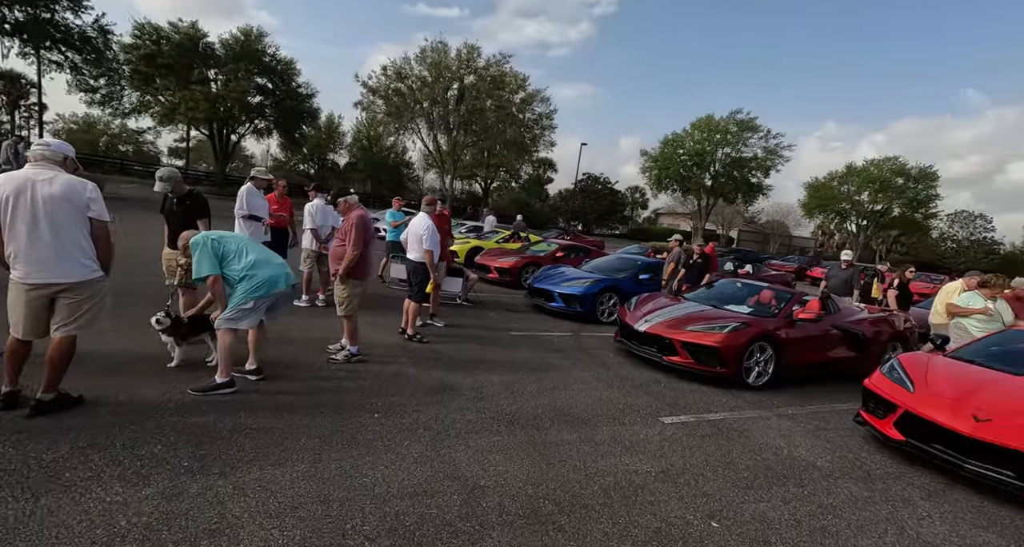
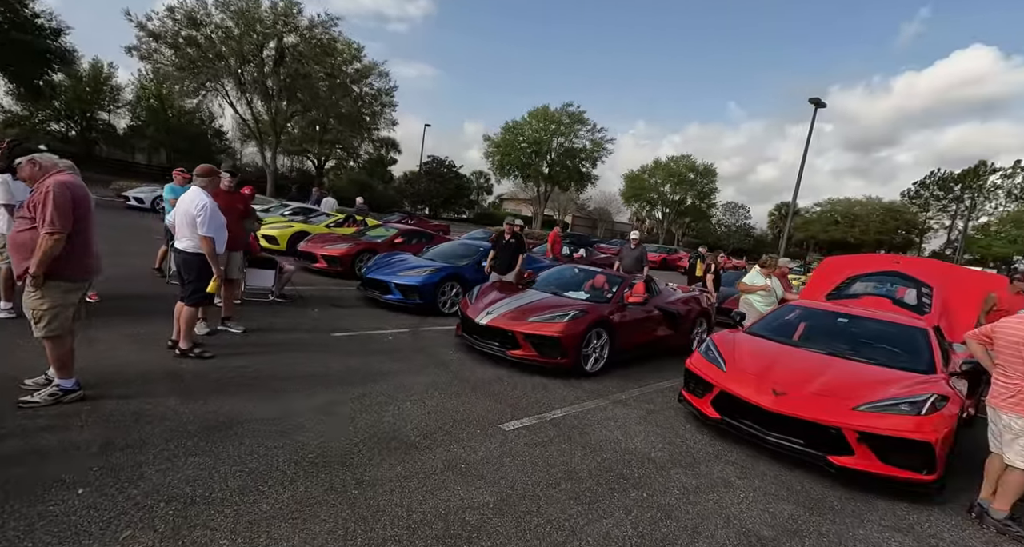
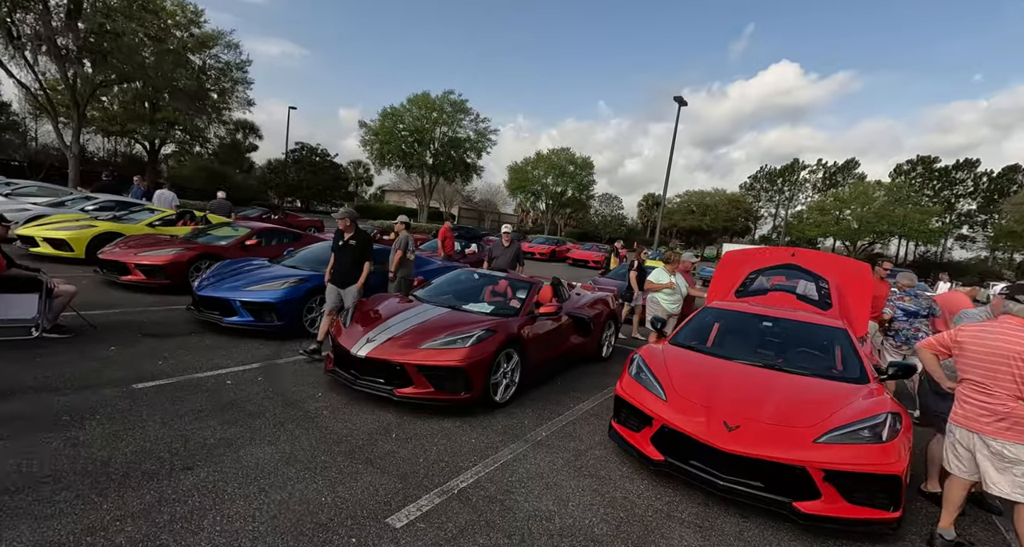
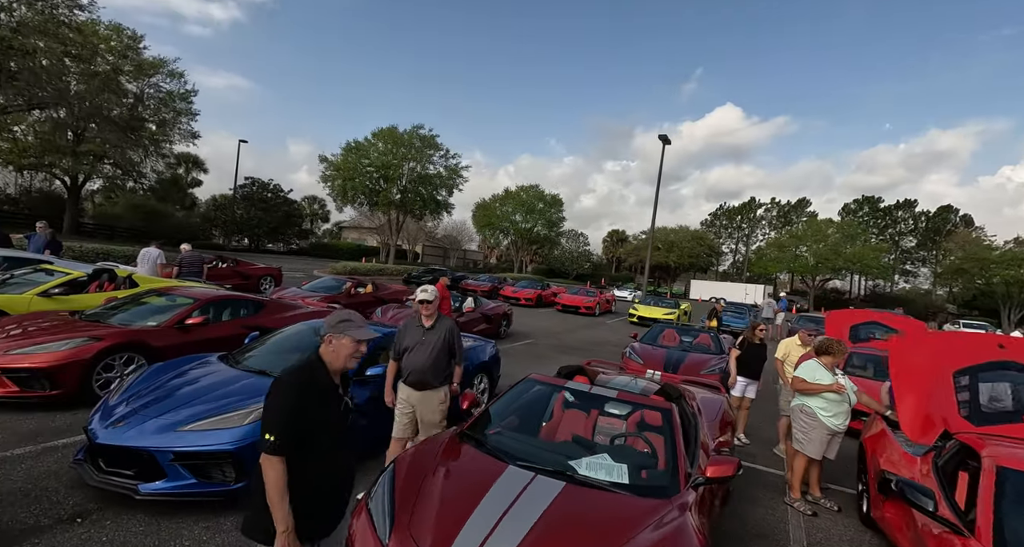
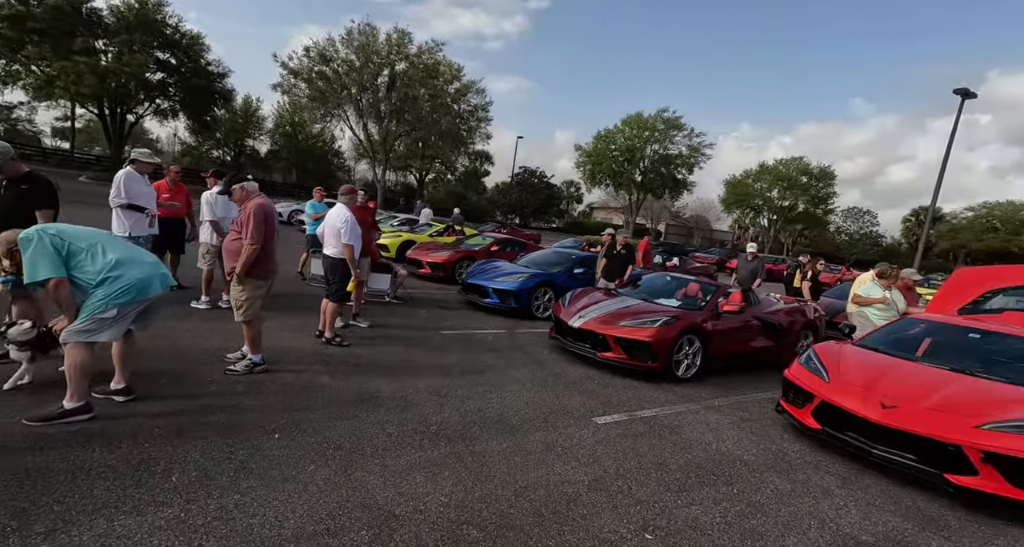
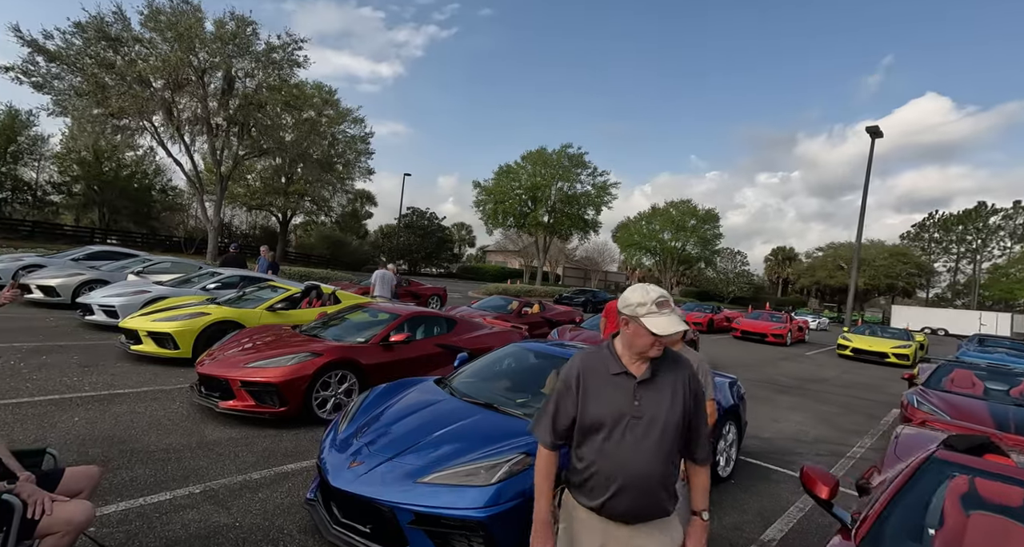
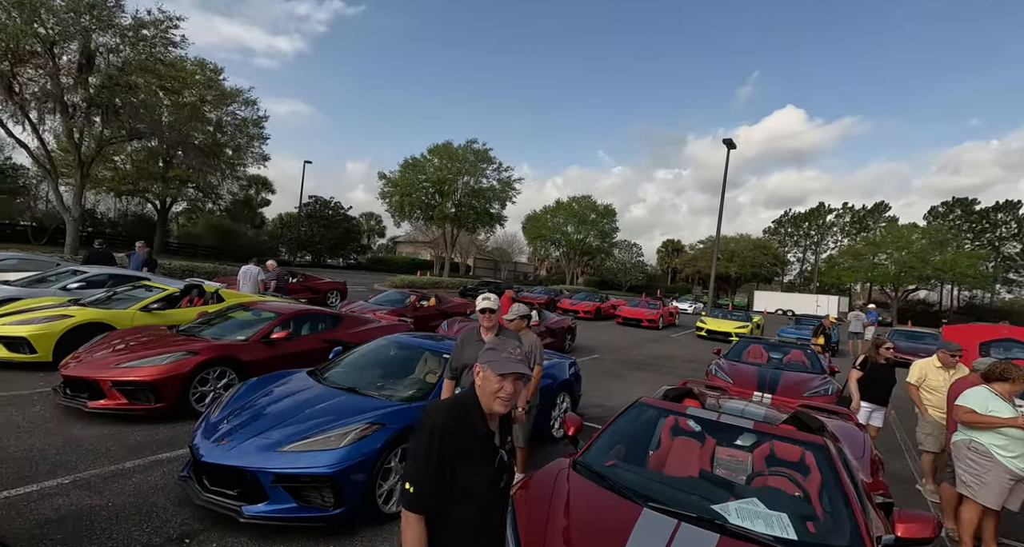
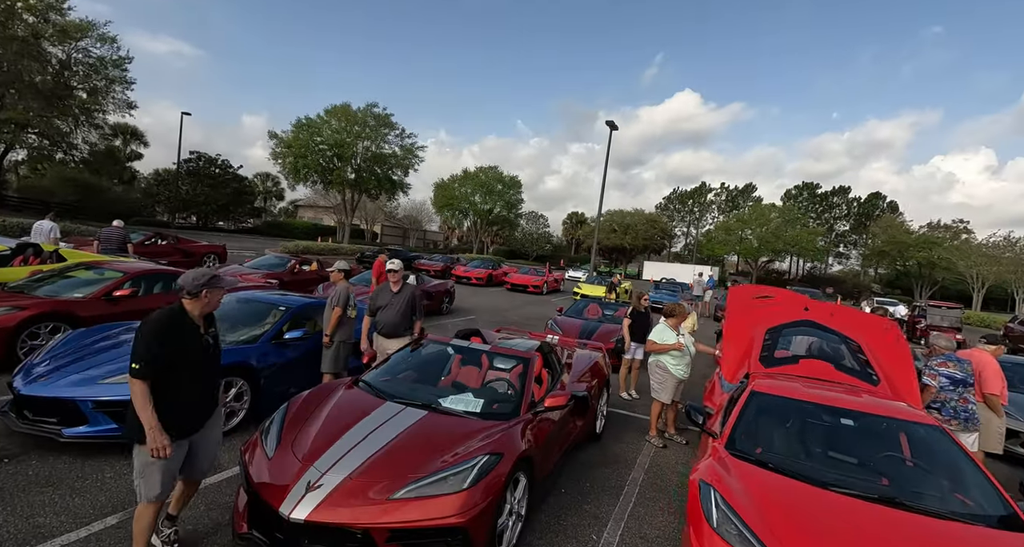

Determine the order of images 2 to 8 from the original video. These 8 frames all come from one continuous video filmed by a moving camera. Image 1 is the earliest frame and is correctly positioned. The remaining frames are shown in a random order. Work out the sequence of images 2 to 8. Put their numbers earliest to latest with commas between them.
5, 2, 3, 8, 4, 7, 6
